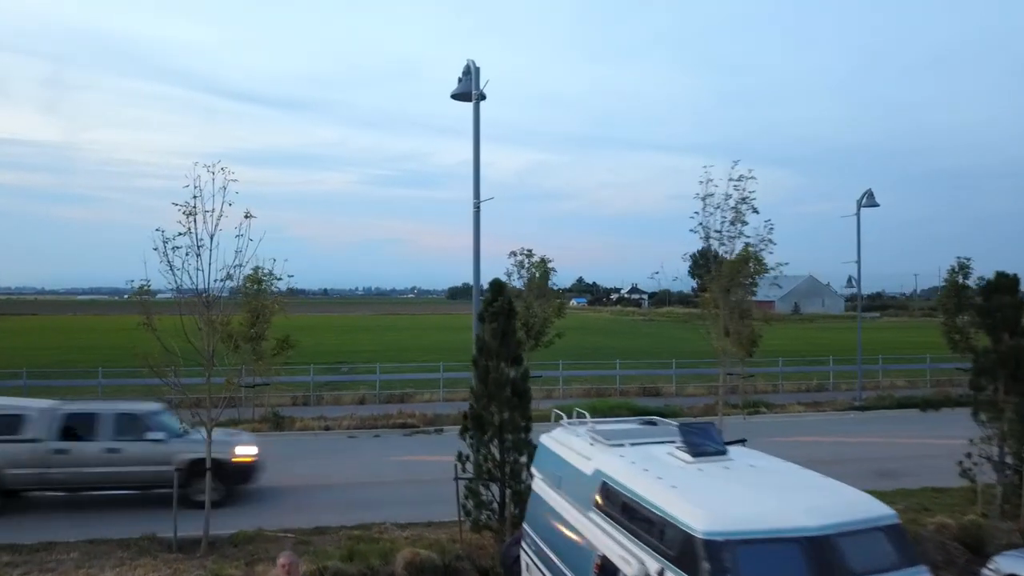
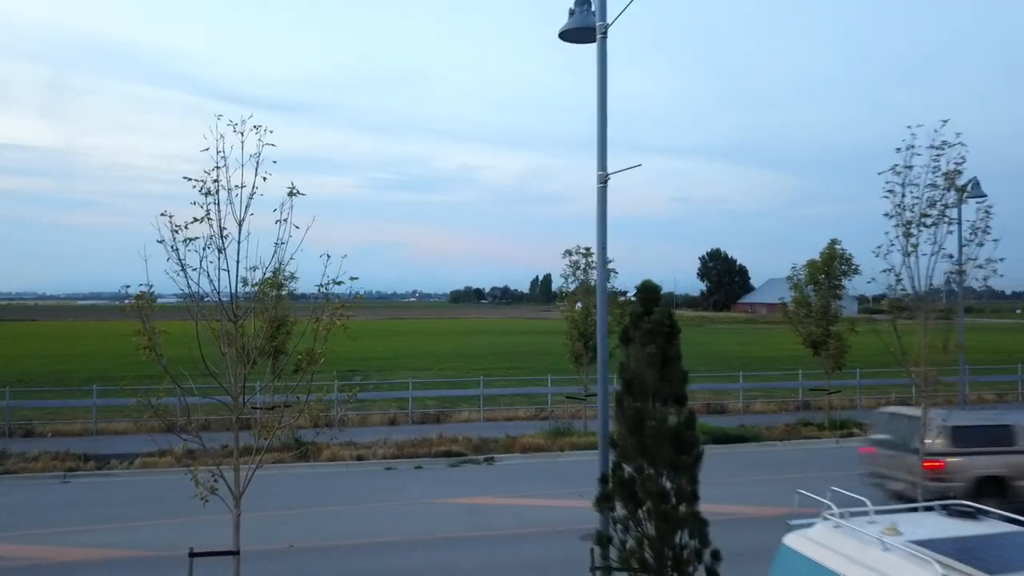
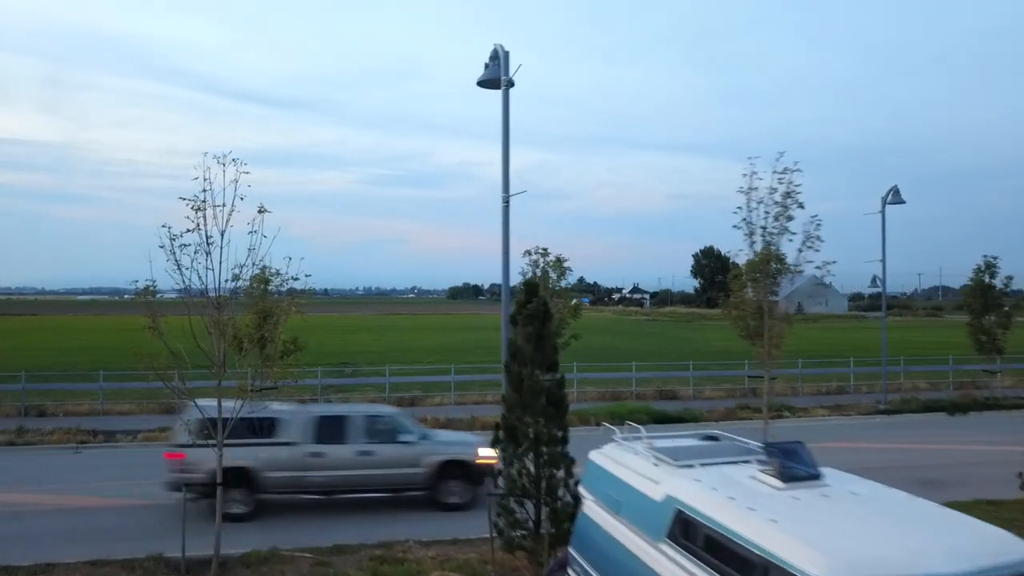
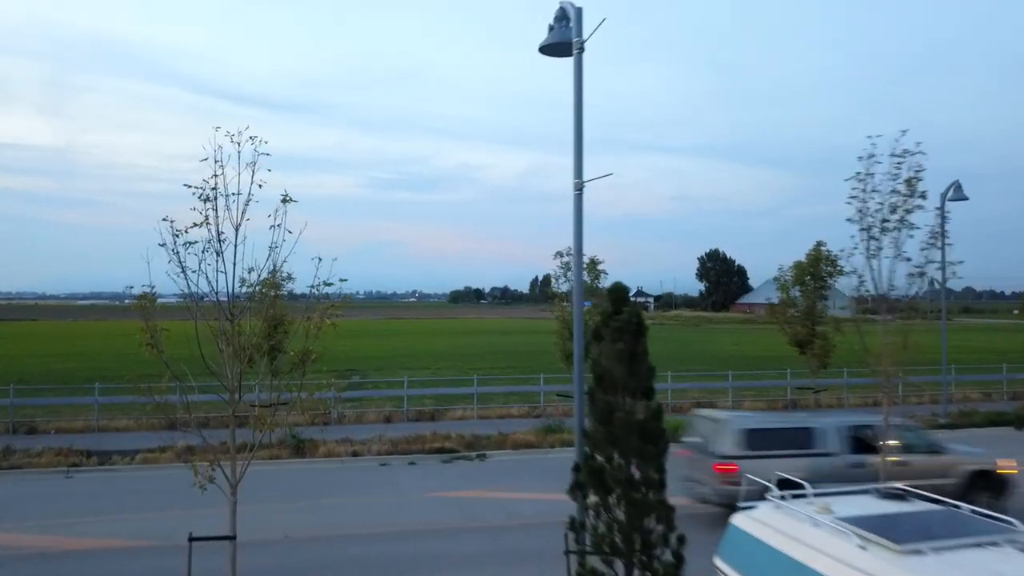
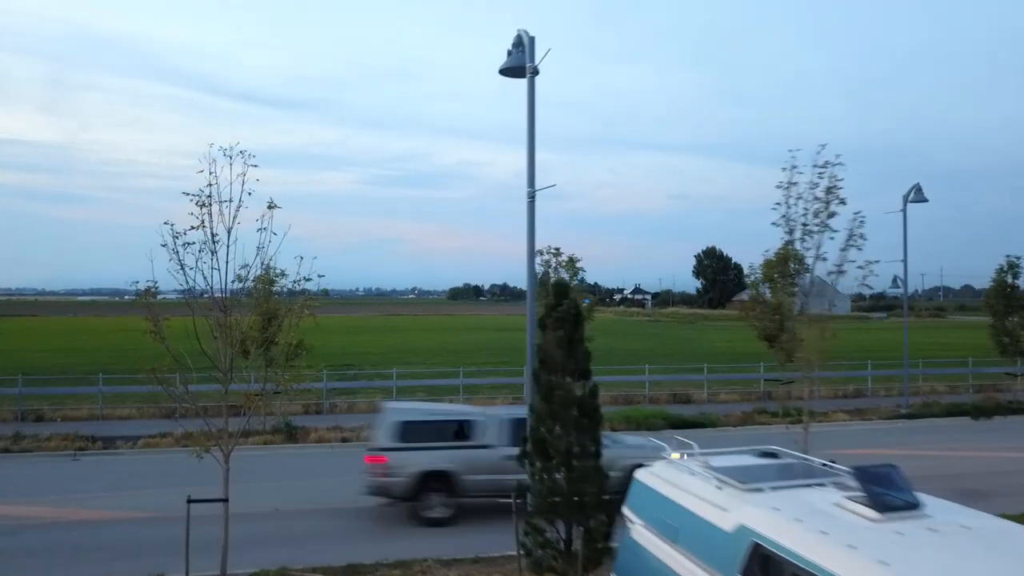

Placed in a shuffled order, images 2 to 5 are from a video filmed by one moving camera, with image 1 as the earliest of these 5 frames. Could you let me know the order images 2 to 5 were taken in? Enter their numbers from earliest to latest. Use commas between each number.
3, 5, 4, 2
